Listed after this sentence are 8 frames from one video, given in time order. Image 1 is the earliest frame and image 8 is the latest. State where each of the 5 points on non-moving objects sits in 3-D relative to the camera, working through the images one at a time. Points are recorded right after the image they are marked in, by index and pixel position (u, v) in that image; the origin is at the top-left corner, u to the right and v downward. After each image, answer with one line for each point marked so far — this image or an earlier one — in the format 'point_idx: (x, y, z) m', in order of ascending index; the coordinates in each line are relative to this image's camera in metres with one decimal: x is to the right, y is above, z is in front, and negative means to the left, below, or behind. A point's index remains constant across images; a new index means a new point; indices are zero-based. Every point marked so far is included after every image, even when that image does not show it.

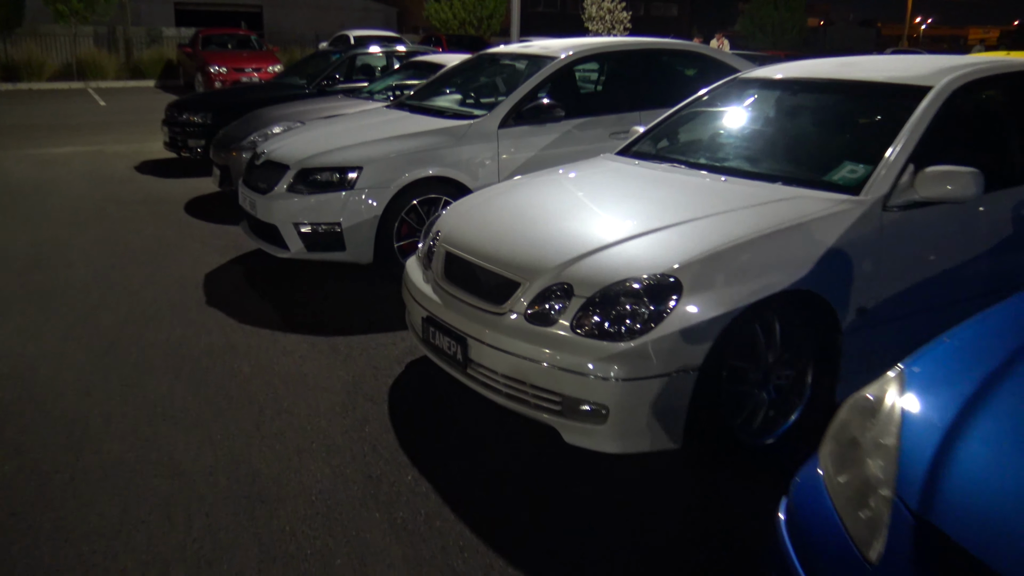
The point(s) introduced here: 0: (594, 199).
0: (+0.4, +0.4, +3.9) m
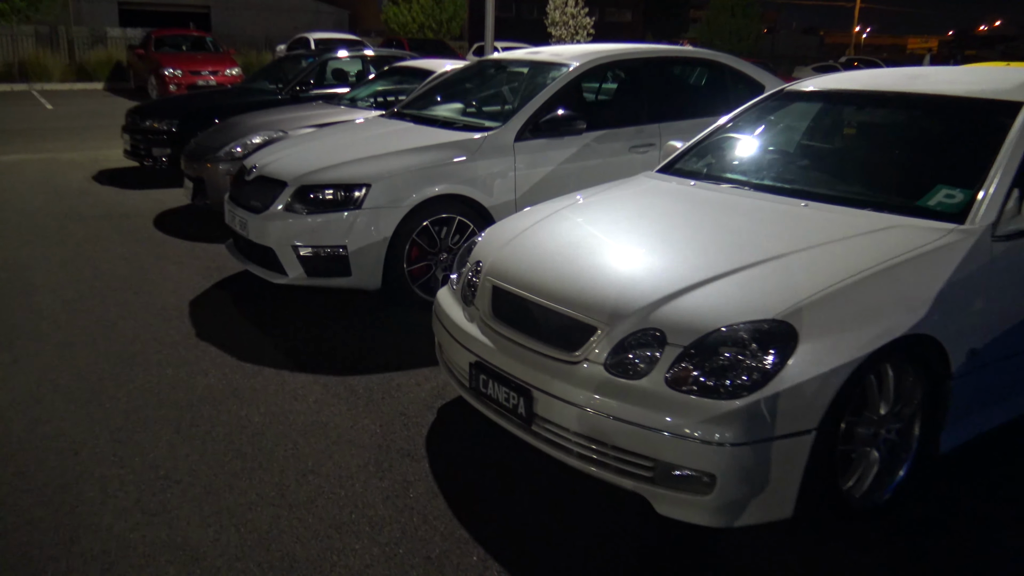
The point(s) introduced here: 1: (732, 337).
0: (+0.6, +0.2, +3.5) m
1: (+0.7, -0.2, +2.6) m
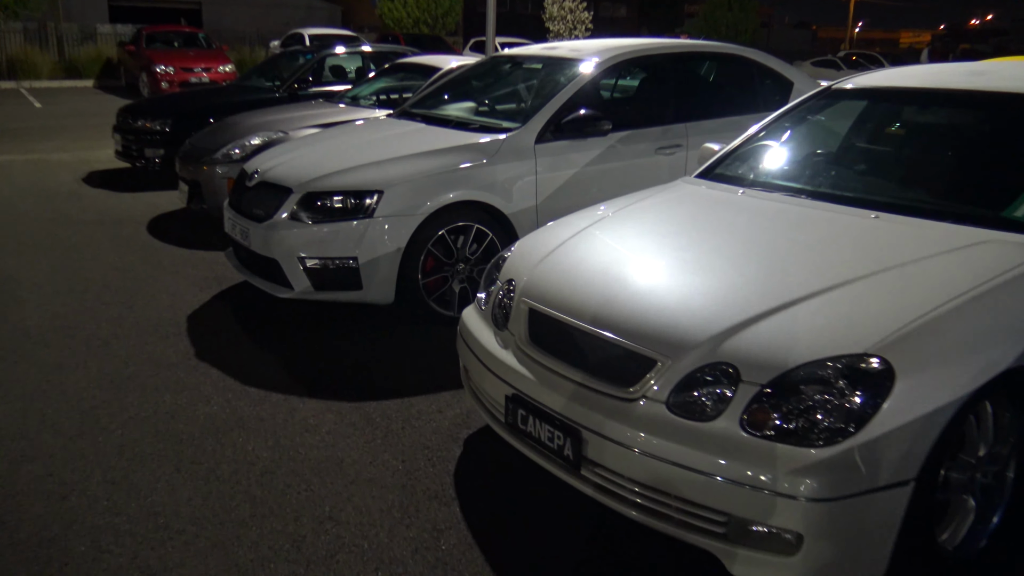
0: (+0.7, +0.2, +3.1) m
1: (+0.8, -0.2, +2.3) m
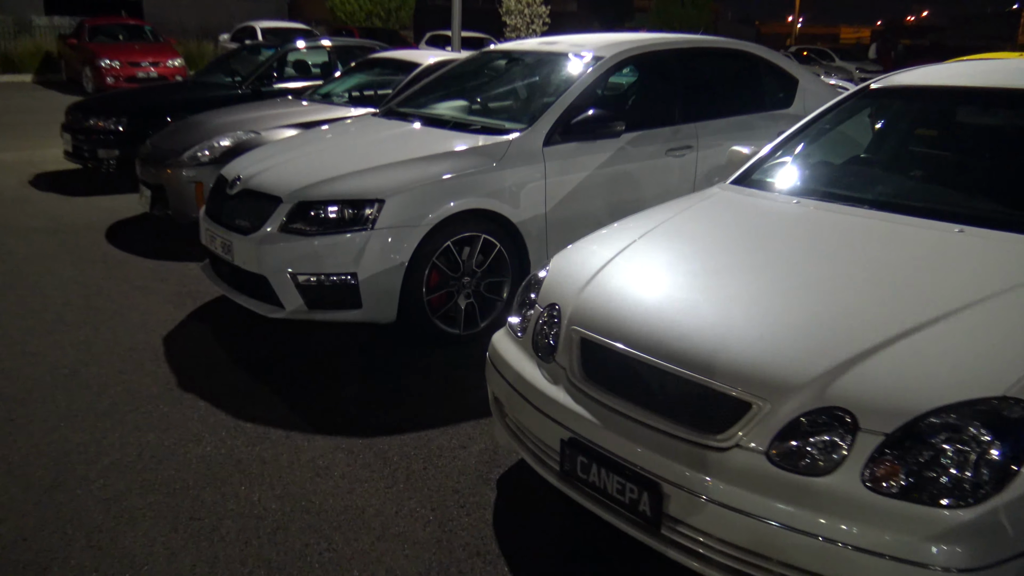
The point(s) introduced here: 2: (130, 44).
0: (+0.9, +0.1, +2.8) m
1: (+1.0, -0.3, +2.0) m
2: (-7.7, +4.9, +17.3) m
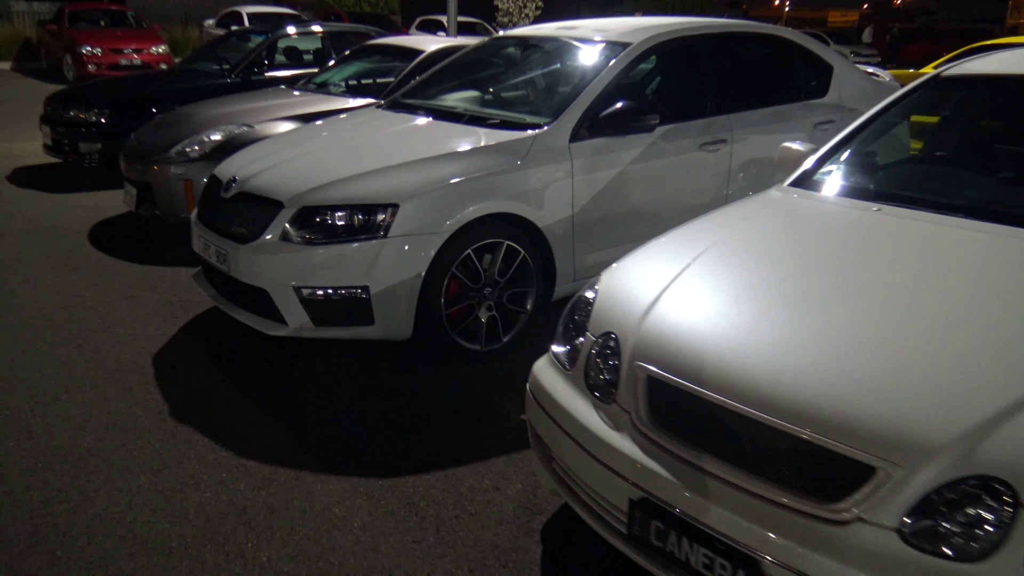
0: (+1.0, 0.0, +2.4) m
1: (+1.2, -0.4, +1.6) m
2: (-7.7, +5.0, +16.7) m
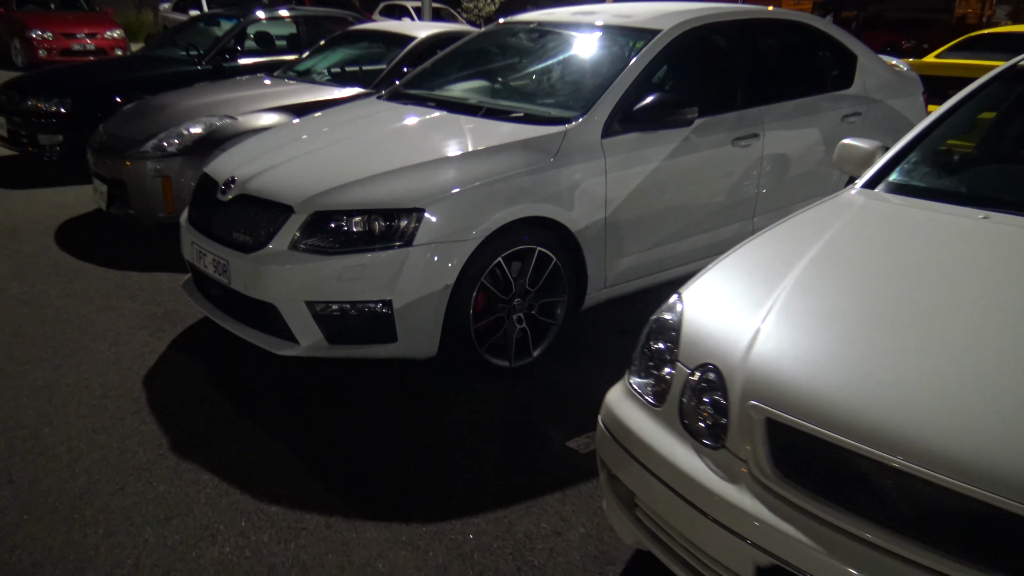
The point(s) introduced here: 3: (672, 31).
0: (+1.2, 0.0, +2.1) m
1: (+1.4, -0.5, +1.3) m
2: (-8.3, +5.1, +15.9) m
3: (+0.8, +1.3, +4.3) m
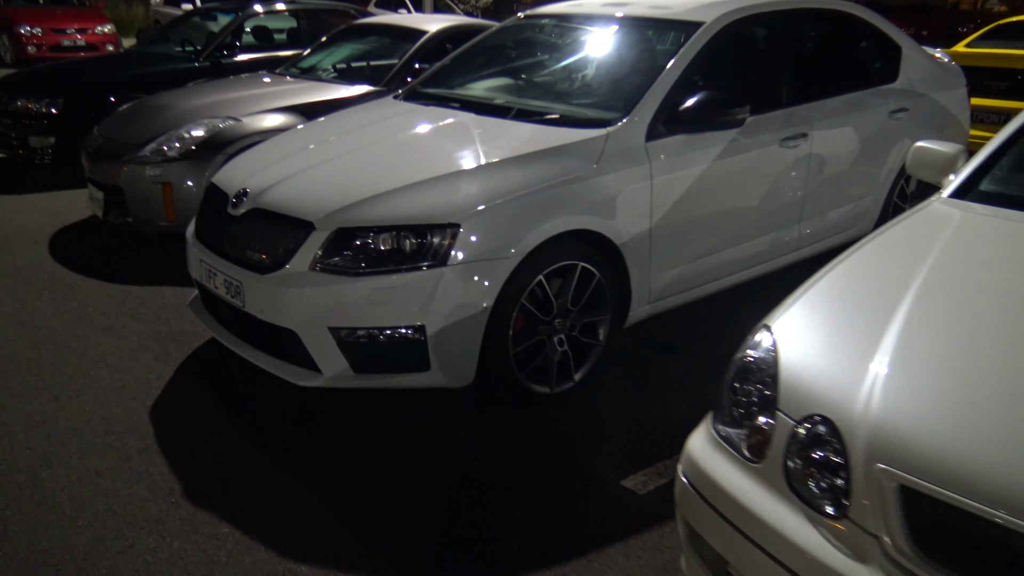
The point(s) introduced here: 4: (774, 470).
0: (+1.4, -0.1, +1.8) m
1: (+1.6, -0.5, +1.1) m
2: (-8.3, +5.0, +15.5) m
3: (+0.9, +1.2, +4.0) m
4: (+0.6, -0.4, +1.9) m
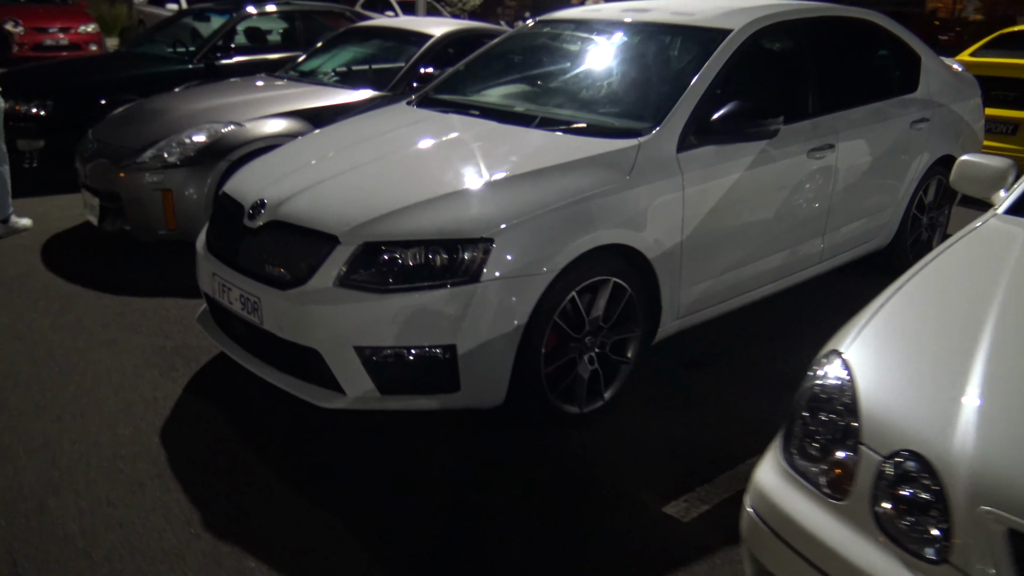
0: (+1.5, -0.2, +1.7) m
1: (+1.8, -0.6, +1.0) m
2: (-8.4, +5.0, +15.2) m
3: (+1.0, +1.2, +3.9) m
4: (+0.7, -0.5, +1.8) m
